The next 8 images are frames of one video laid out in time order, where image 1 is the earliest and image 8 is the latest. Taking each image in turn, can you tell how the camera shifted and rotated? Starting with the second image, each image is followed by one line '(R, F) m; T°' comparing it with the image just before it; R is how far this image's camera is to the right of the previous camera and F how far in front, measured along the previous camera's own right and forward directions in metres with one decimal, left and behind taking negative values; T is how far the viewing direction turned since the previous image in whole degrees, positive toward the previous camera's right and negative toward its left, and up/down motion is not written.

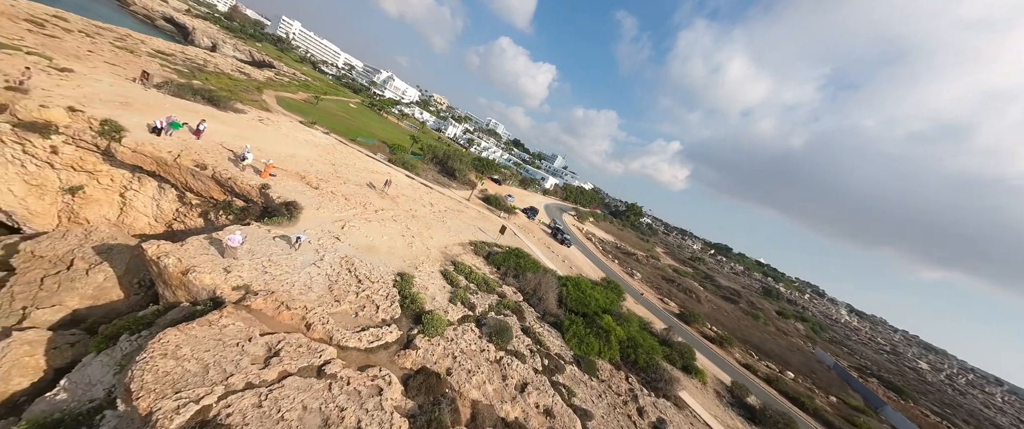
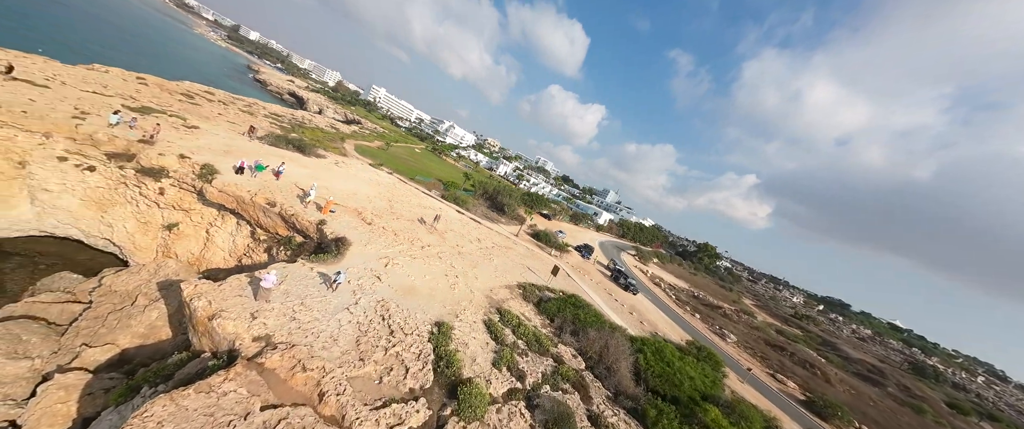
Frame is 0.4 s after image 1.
(-0.2, +1.5) m; -10°
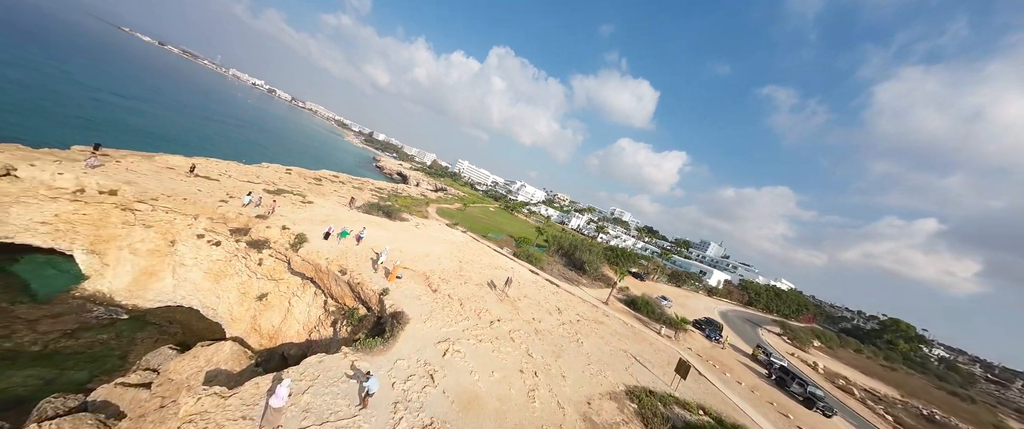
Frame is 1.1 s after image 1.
(-0.6, +2.9) m; -14°
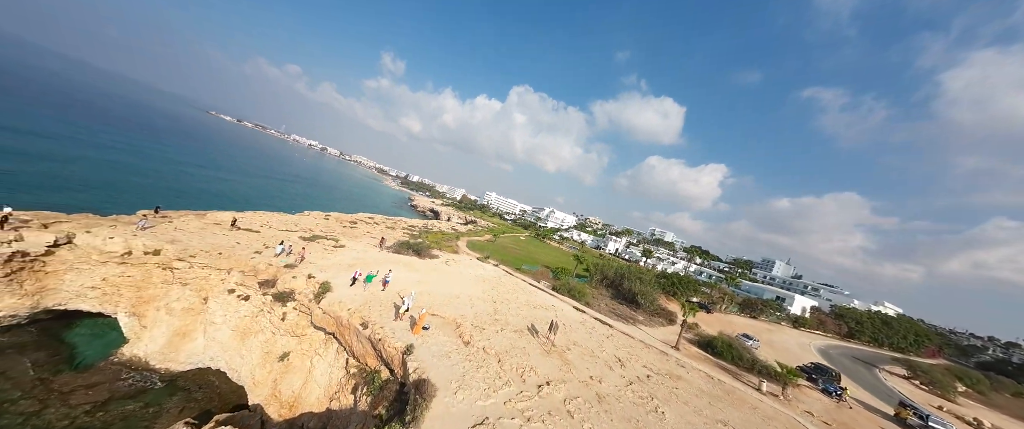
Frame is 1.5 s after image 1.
(-0.3, +2.1) m; -6°
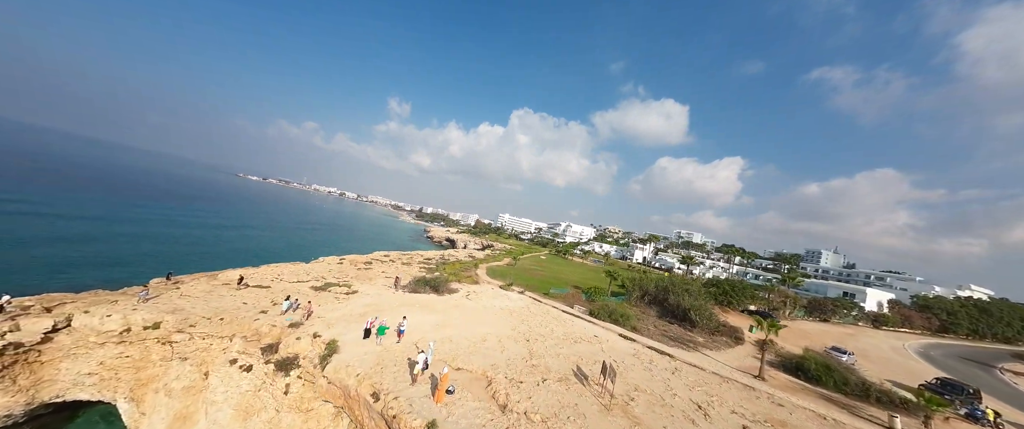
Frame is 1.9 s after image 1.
(-0.3, +2.3) m; -3°
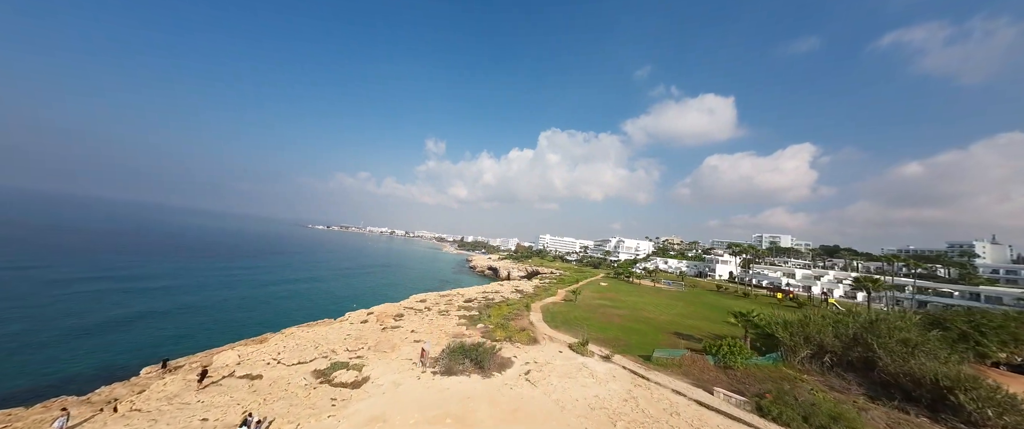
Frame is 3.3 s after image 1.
(-1.4, +8.1) m; -8°
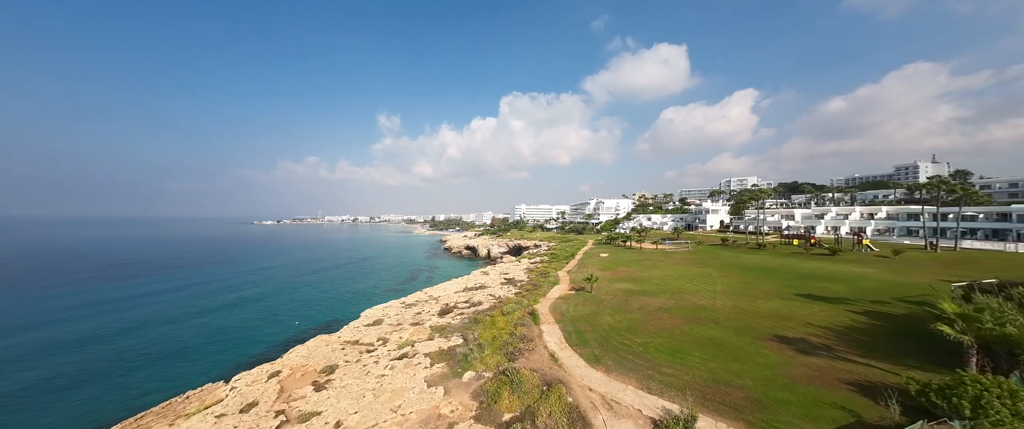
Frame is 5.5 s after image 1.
(-1.0, +11.5) m; +6°
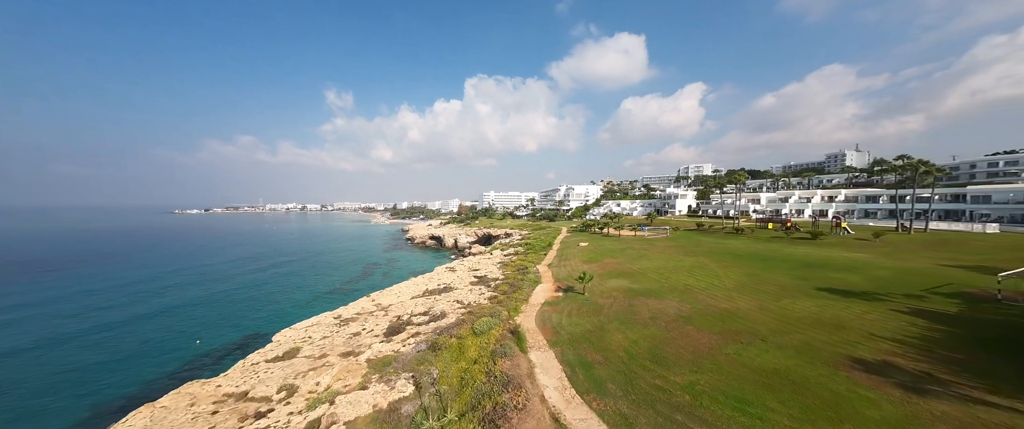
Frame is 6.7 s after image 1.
(-0.4, +6.3) m; +7°
